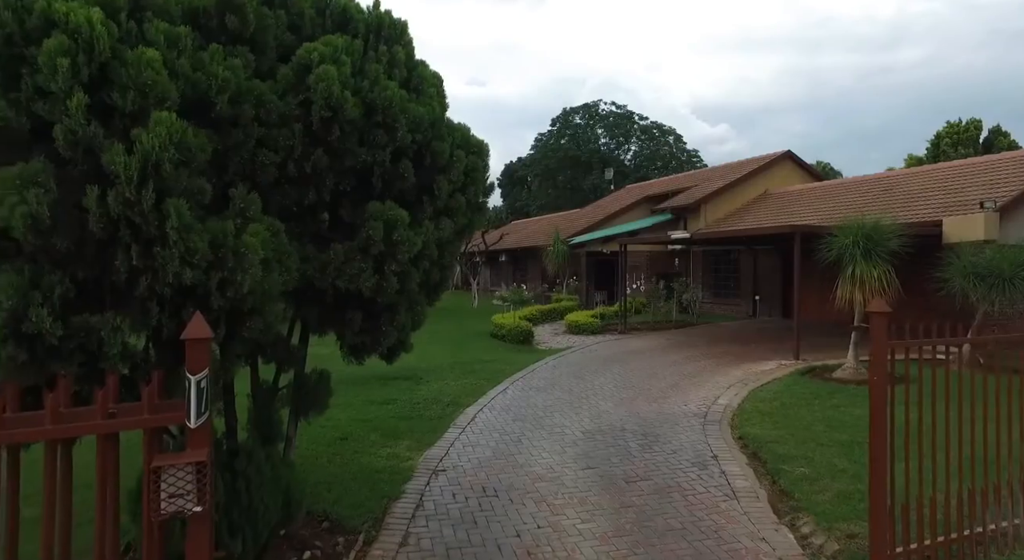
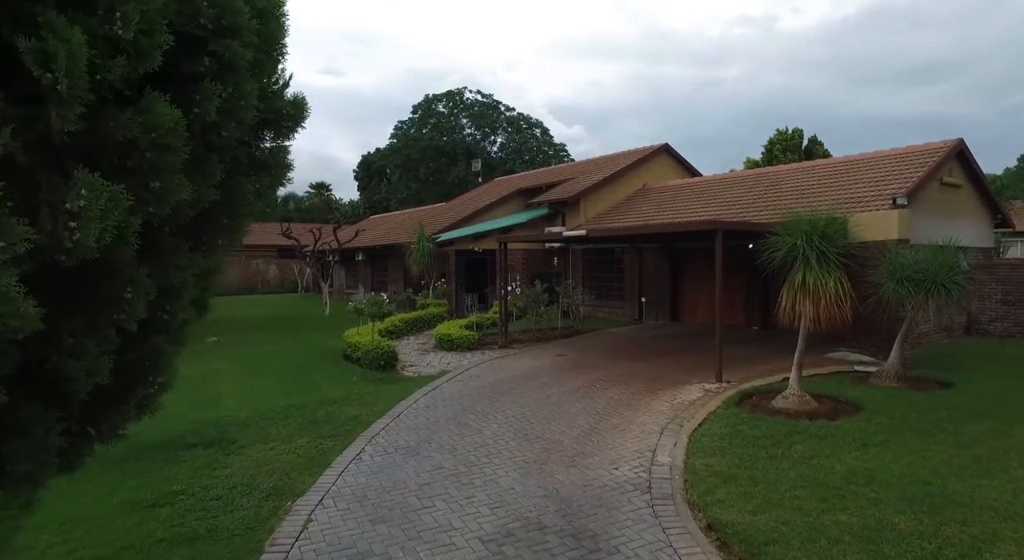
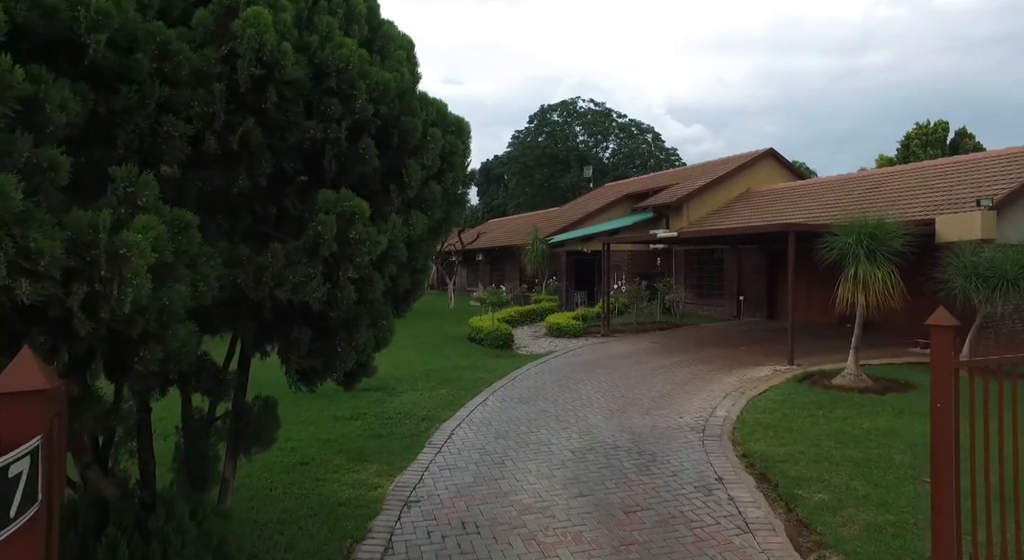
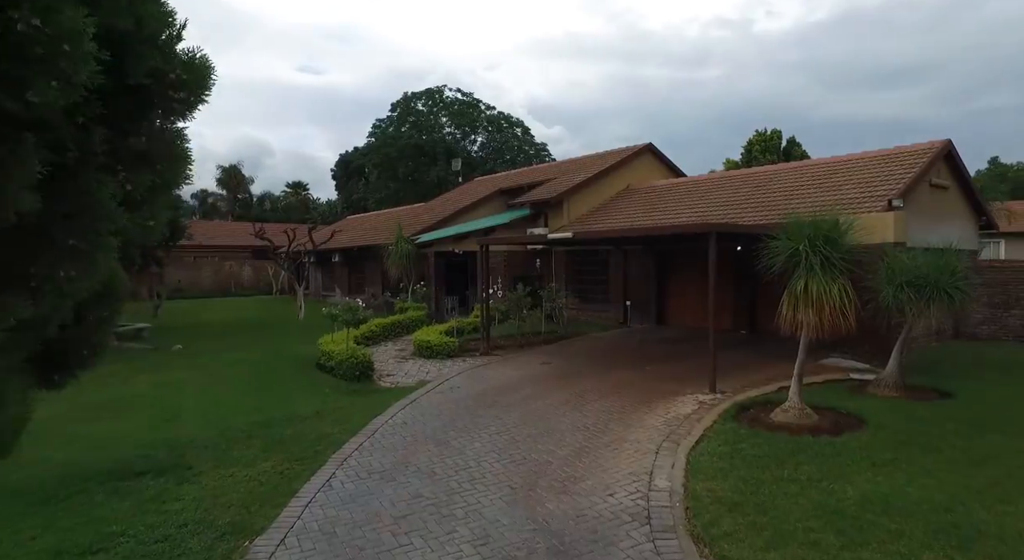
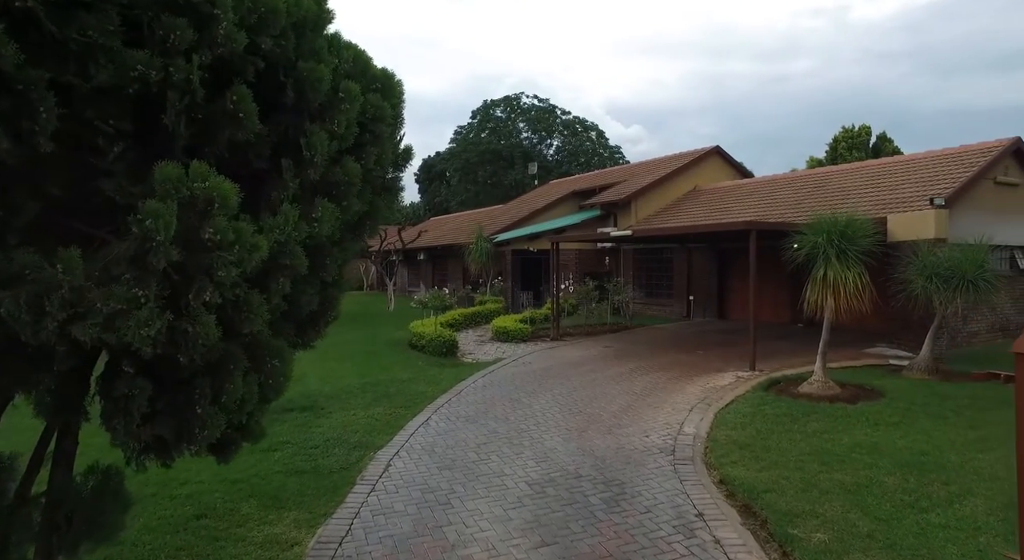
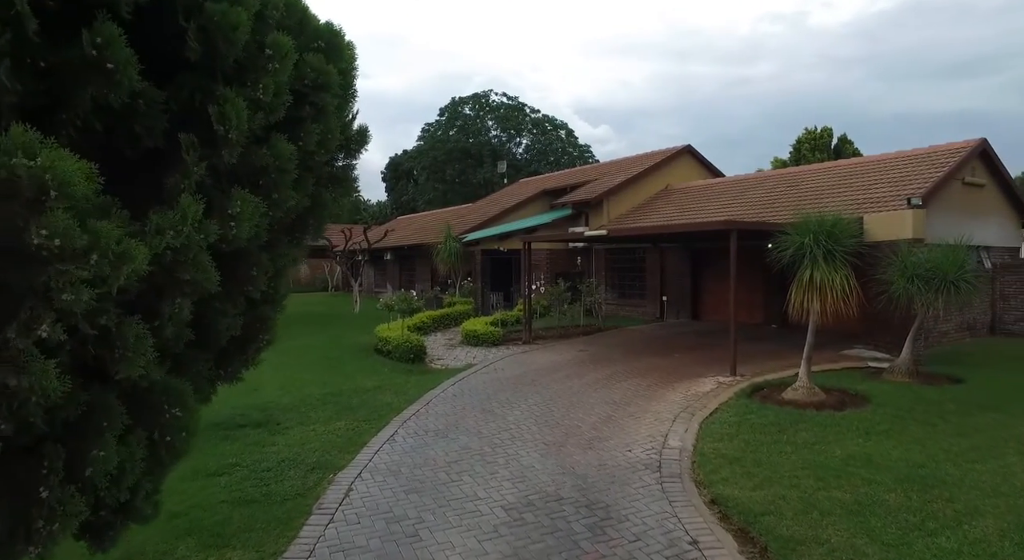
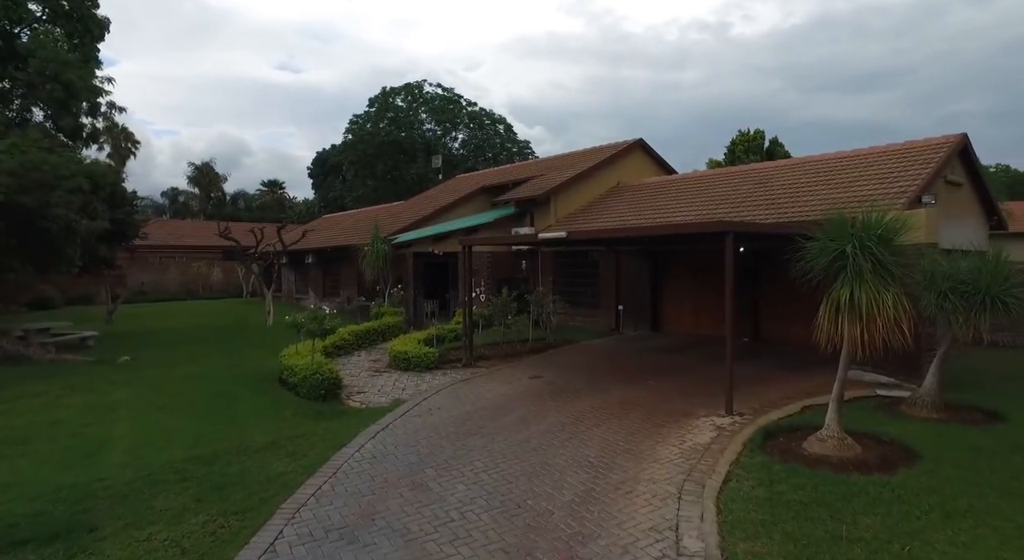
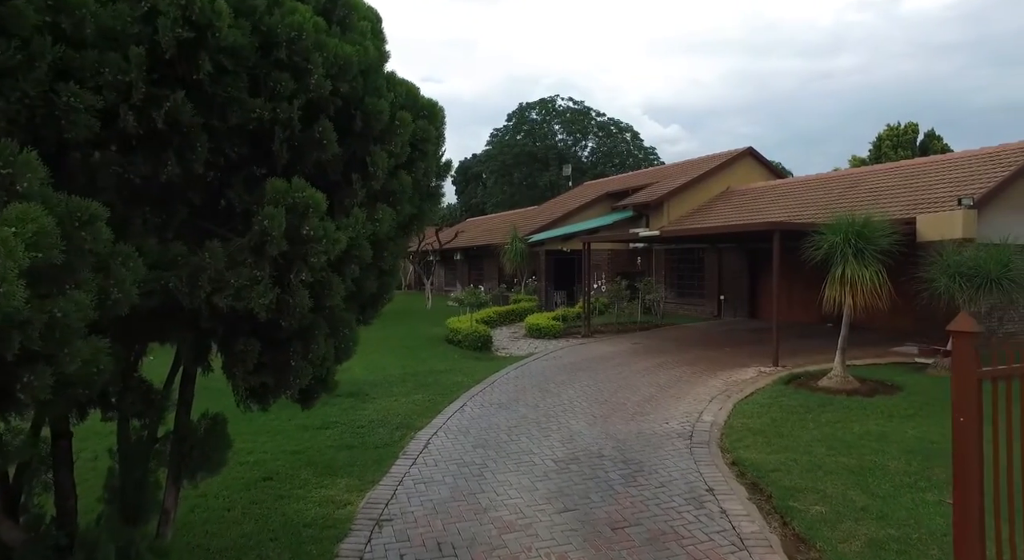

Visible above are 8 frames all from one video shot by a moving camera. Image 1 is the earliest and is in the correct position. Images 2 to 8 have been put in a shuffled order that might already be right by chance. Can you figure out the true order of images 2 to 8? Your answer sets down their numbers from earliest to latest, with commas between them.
3, 8, 5, 6, 2, 4, 7
